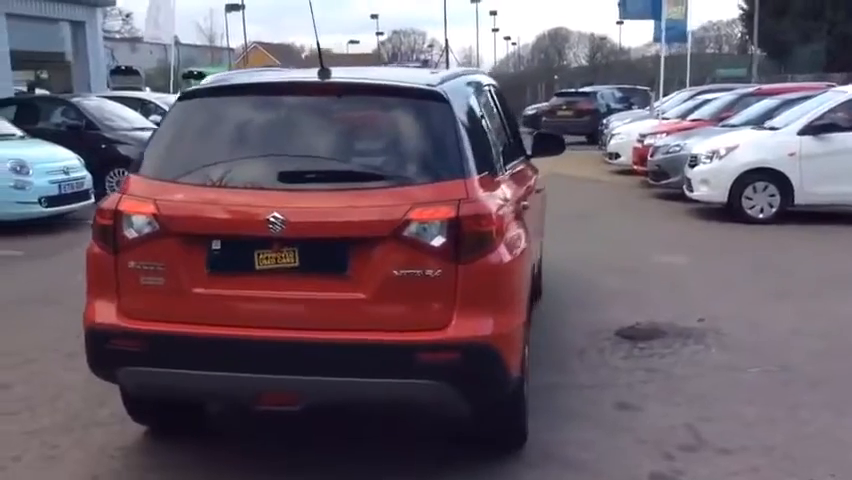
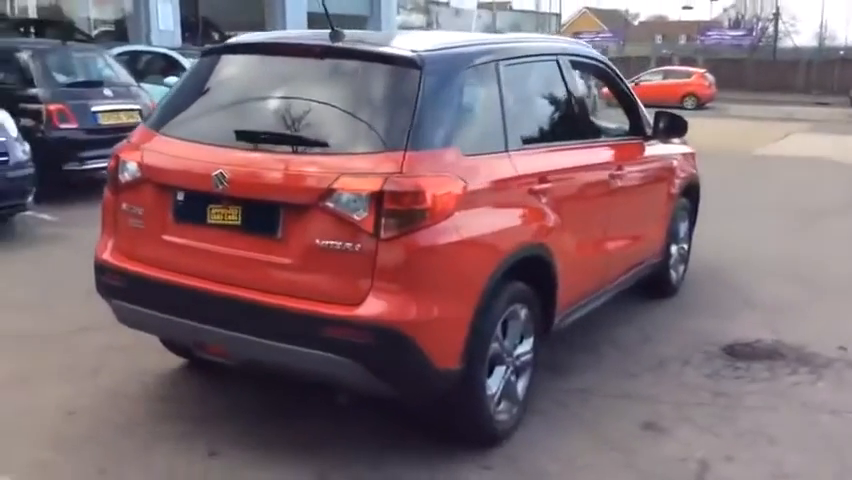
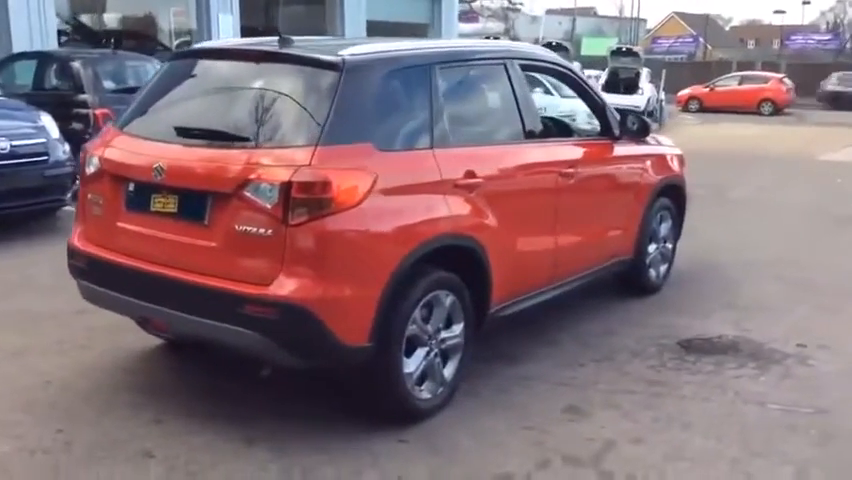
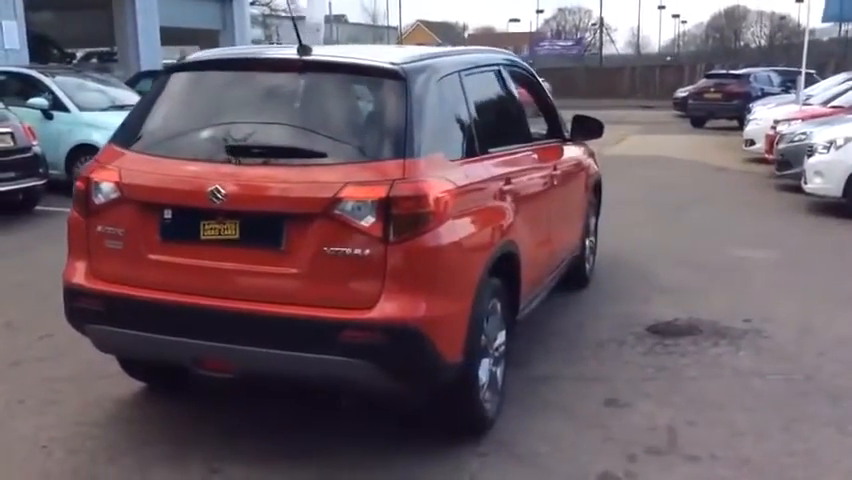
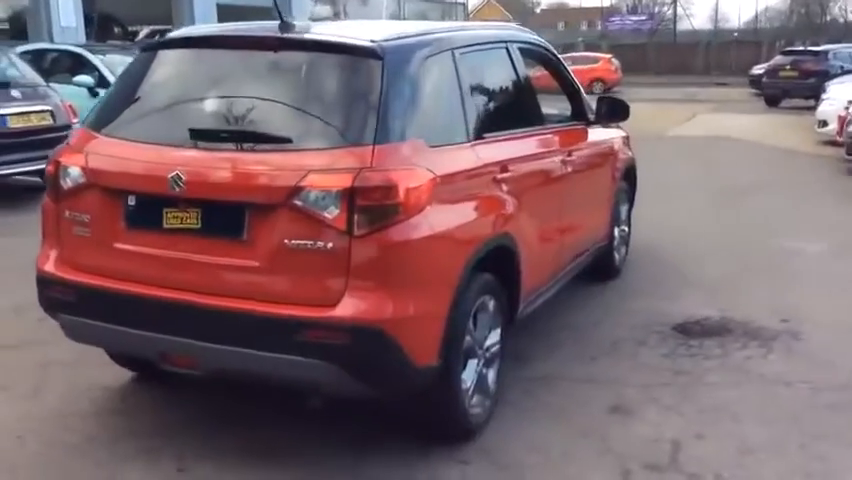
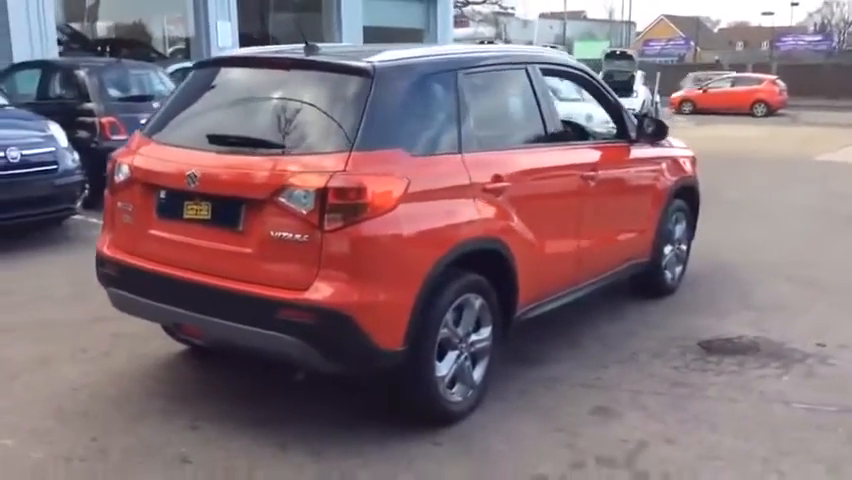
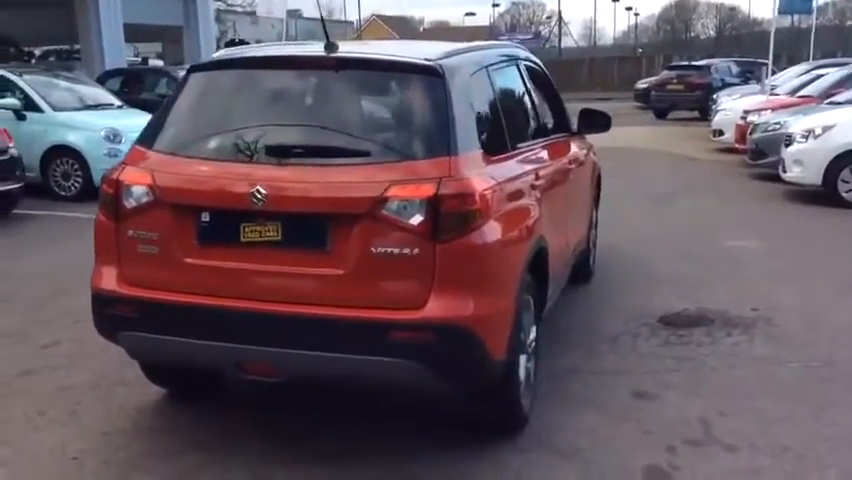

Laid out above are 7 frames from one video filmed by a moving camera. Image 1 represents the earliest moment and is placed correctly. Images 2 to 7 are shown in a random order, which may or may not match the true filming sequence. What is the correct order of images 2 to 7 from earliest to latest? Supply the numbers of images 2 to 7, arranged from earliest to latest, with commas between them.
7, 4, 5, 2, 6, 3
